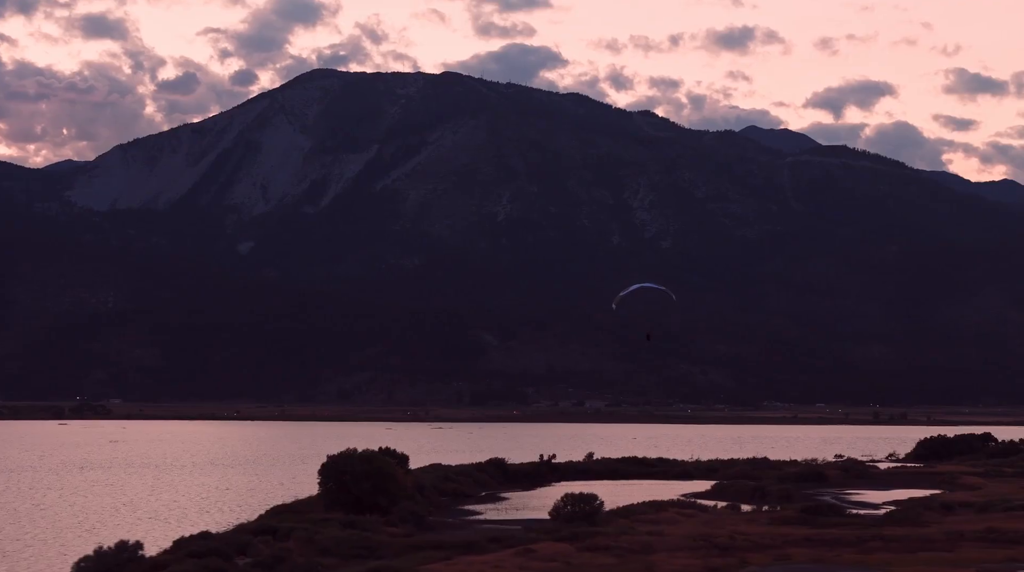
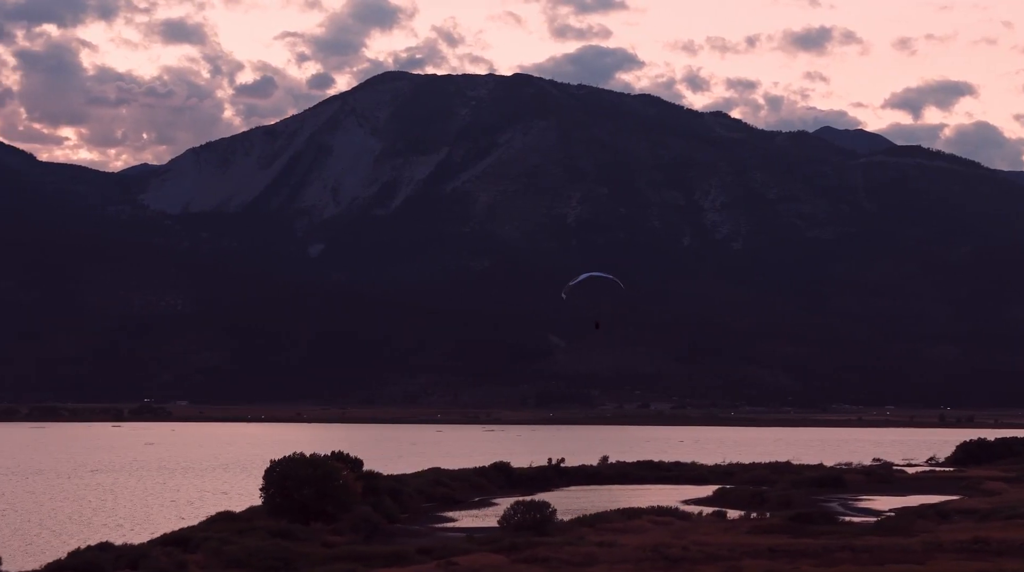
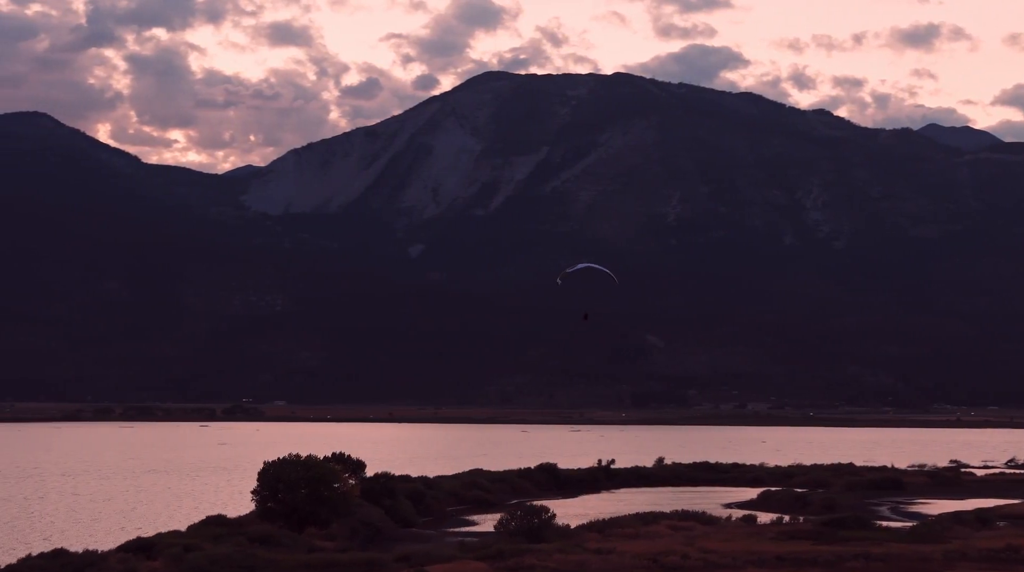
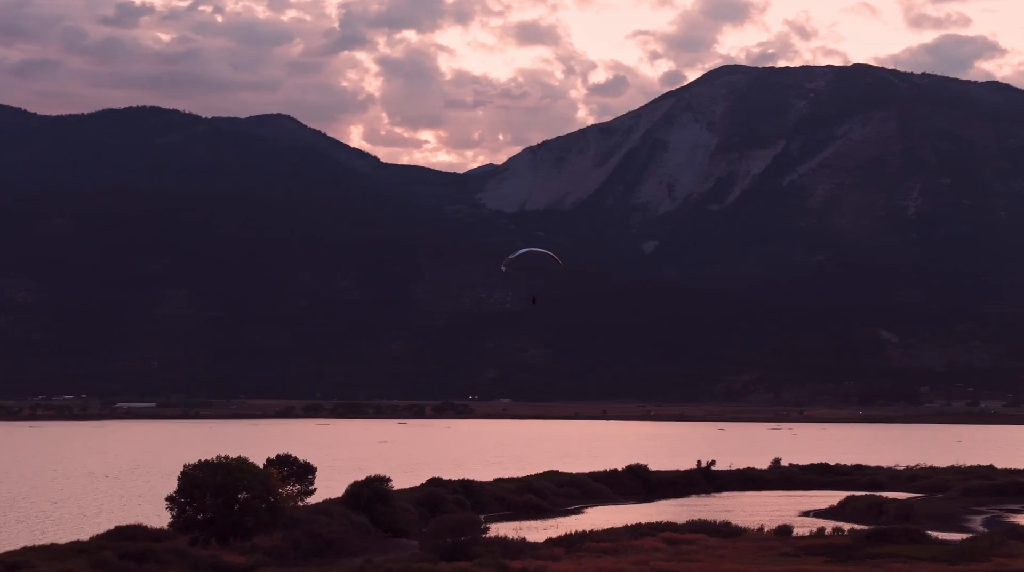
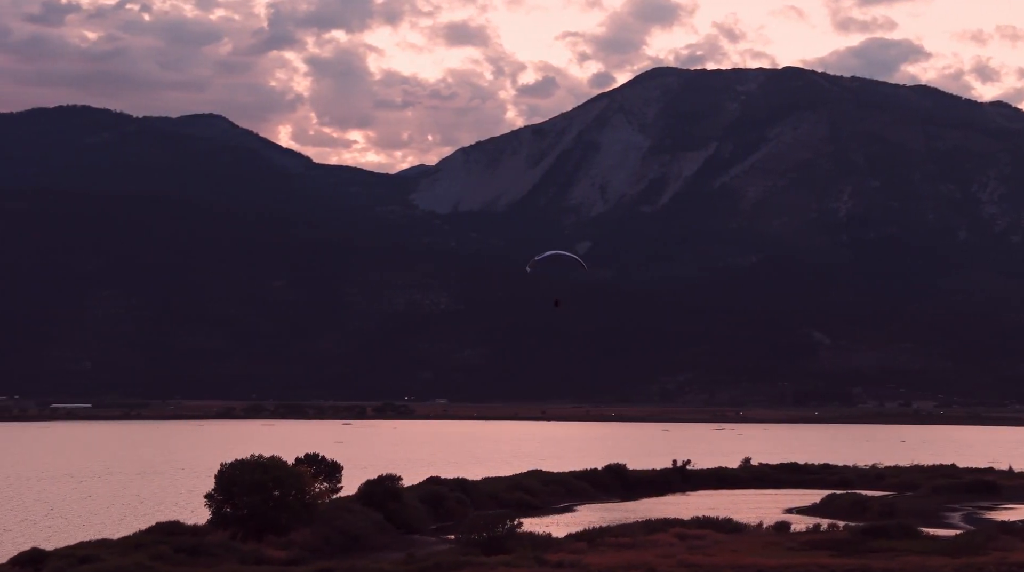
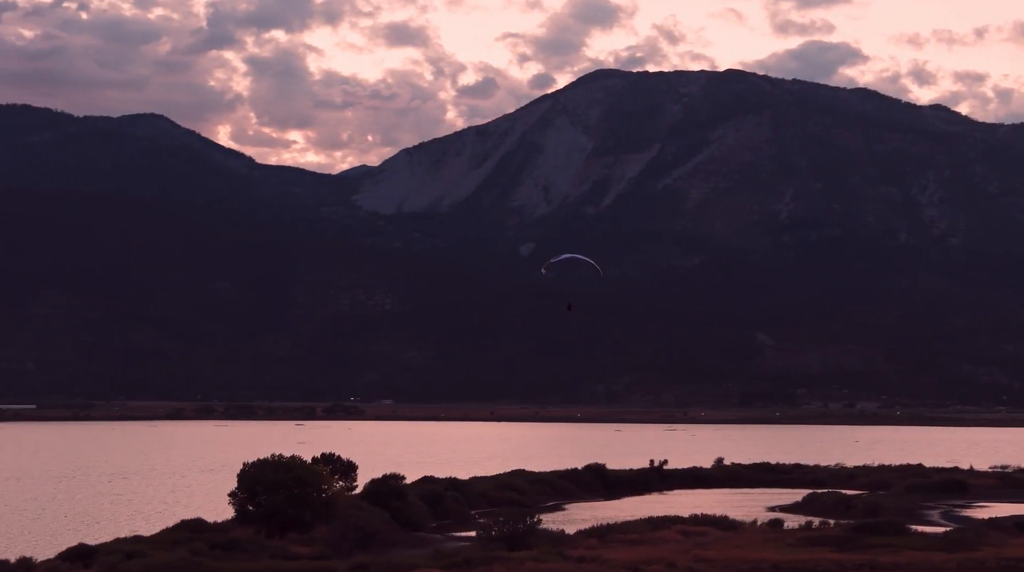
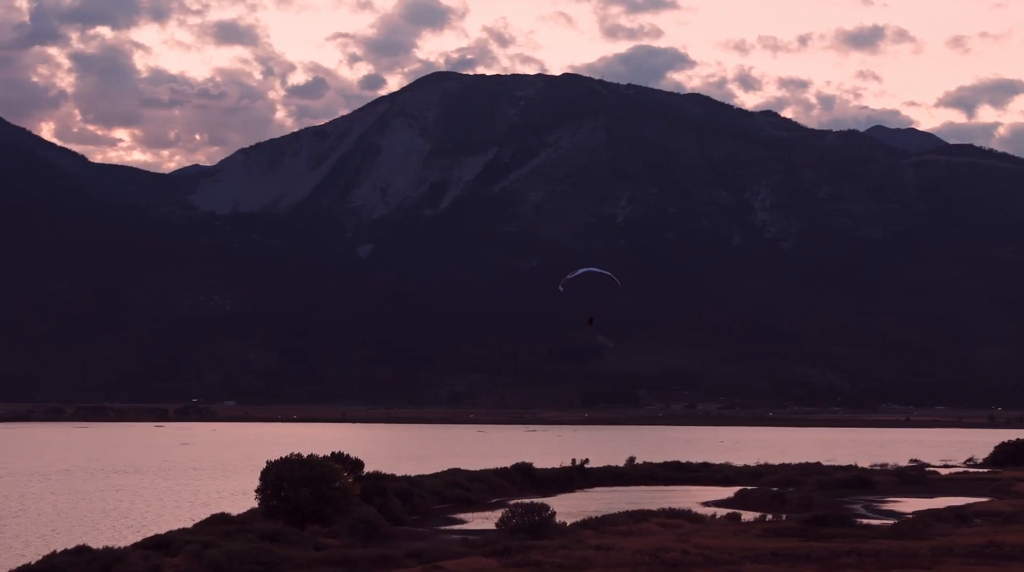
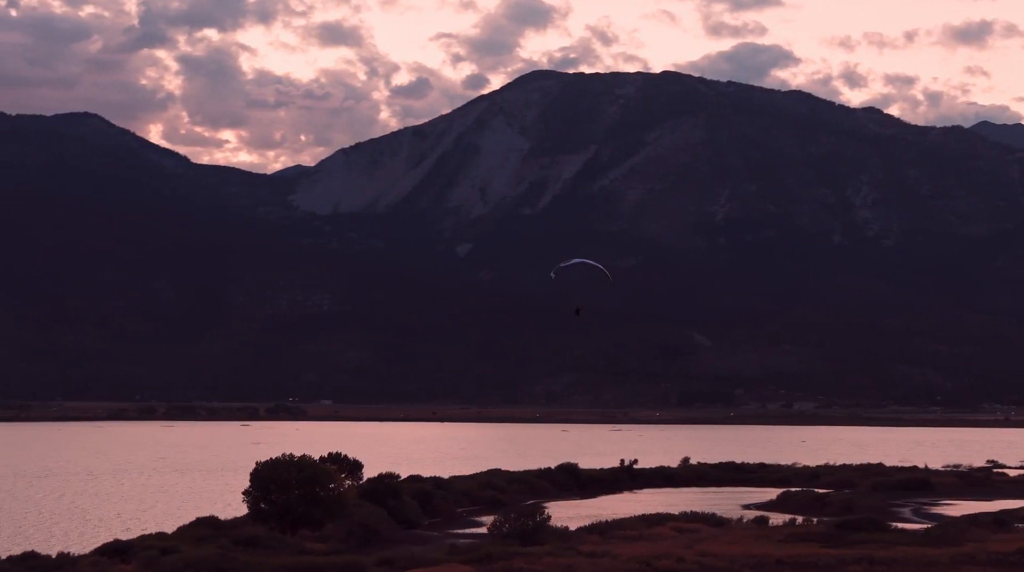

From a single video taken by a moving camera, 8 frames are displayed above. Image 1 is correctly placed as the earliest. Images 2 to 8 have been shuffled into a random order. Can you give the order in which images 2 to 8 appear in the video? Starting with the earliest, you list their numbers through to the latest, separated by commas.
2, 7, 3, 8, 6, 5, 4
